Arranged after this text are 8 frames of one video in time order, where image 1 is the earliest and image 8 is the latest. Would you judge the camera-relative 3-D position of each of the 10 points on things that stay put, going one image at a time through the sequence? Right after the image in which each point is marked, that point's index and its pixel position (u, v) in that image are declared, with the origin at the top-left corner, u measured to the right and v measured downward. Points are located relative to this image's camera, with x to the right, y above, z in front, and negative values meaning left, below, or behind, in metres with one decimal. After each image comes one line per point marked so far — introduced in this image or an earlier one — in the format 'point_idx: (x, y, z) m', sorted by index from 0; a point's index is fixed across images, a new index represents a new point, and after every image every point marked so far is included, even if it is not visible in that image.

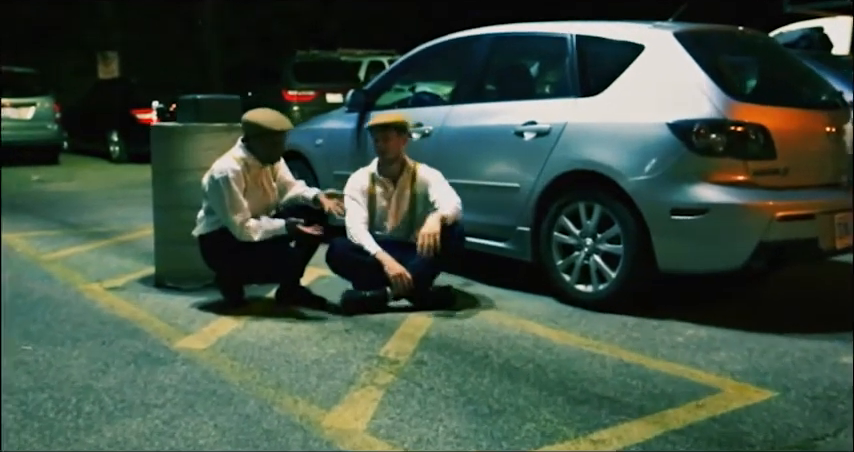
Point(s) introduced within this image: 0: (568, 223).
0: (+1.0, 0.0, +6.0) m
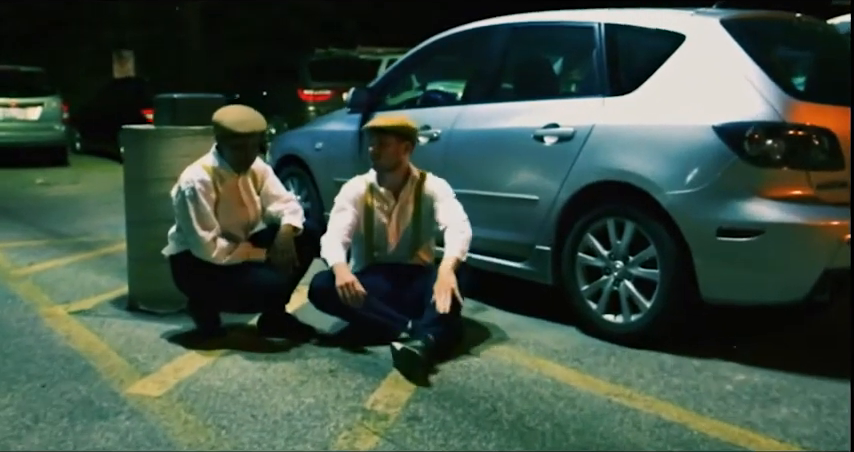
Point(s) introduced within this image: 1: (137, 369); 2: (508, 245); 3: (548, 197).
0: (+1.0, -0.1, +5.2) m
1: (-1.5, -0.8, +4.4) m
2: (+0.6, -0.1, +5.8) m
3: (+0.8, +0.2, +5.5) m
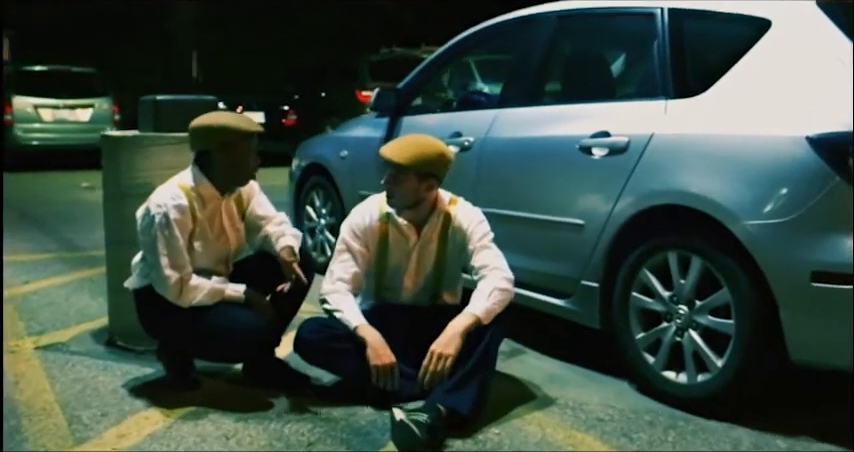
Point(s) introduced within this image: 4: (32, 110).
0: (+1.1, -0.3, +4.2) m
1: (-1.5, -0.9, +3.6) m
2: (+0.7, -0.3, +4.8) m
3: (+0.9, 0.0, +4.5) m
4: (-7.1, +2.1, +15.3) m
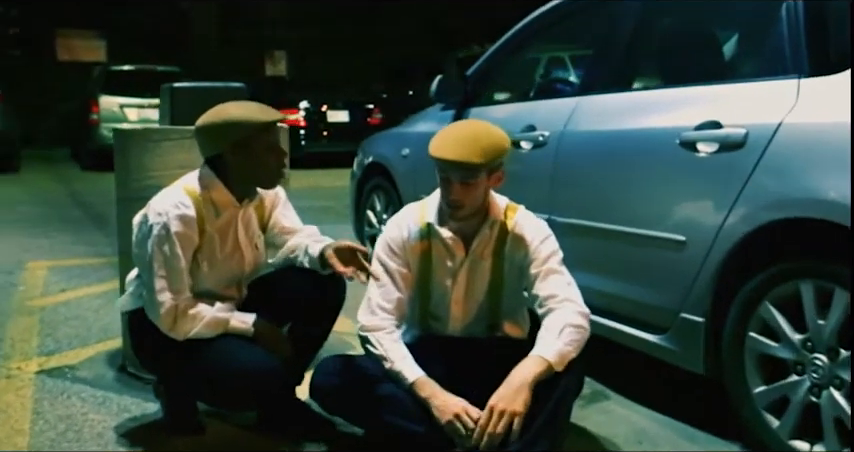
0: (+1.3, -0.3, +3.2) m
1: (-1.4, -0.9, +2.9) m
2: (+1.0, -0.4, +3.8) m
3: (+1.1, 0.0, +3.5) m
4: (-5.5, +2.1, +15.2) m
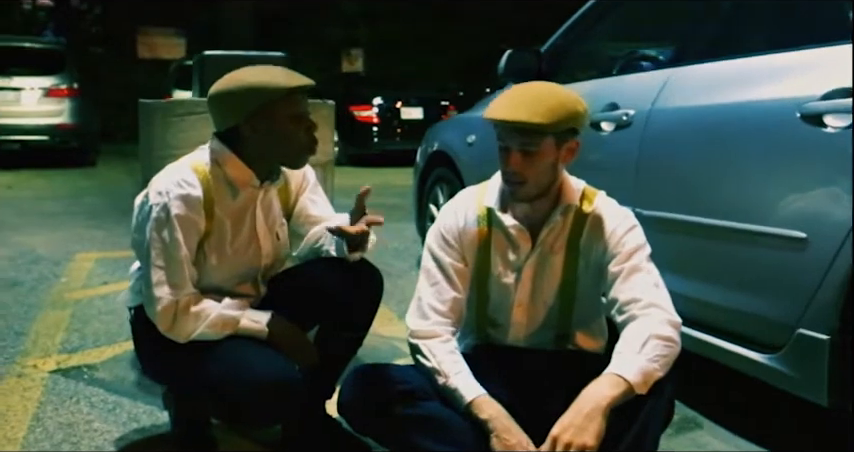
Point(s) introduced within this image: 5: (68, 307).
0: (+1.5, -0.3, +2.4) m
1: (-1.2, -0.9, +2.4) m
2: (+1.2, -0.3, +3.1) m
3: (+1.3, 0.0, +2.8) m
4: (-4.2, +2.2, +15.0) m
5: (-2.2, -0.5, +5.1) m
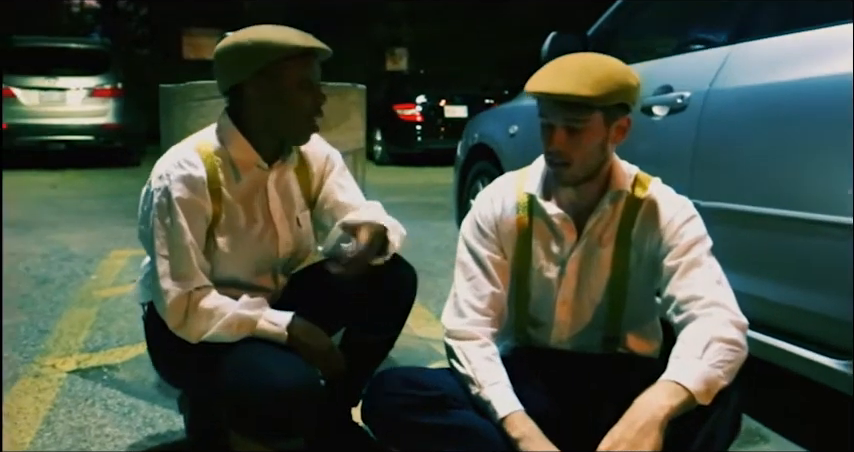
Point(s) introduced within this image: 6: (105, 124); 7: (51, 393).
0: (+1.5, -0.3, +2.1) m
1: (-1.2, -0.8, +2.2) m
2: (+1.3, -0.3, +2.8) m
3: (+1.4, 0.0, +2.4) m
4: (-3.4, +2.2, +15.0) m
5: (-1.9, -0.5, +4.9) m
6: (-4.4, +1.4, +11.5) m
7: (-1.5, -0.7, +3.4) m
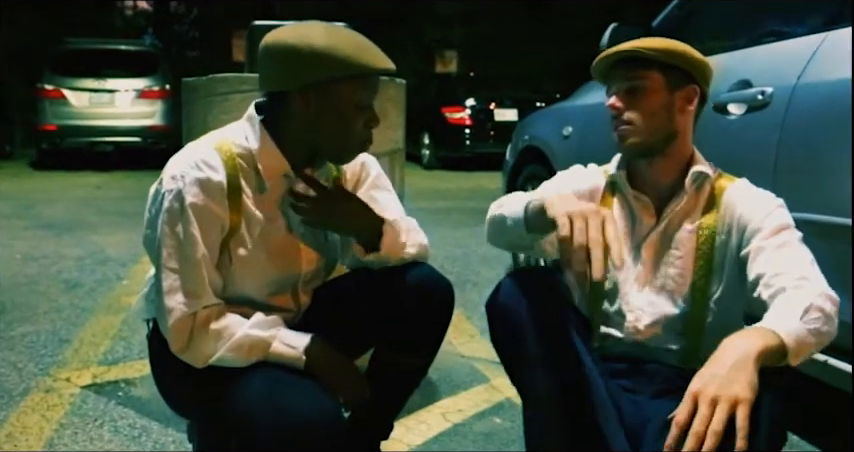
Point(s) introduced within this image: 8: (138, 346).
0: (+1.6, -0.3, +1.7) m
1: (-1.1, -0.8, +2.0) m
2: (+1.4, -0.4, +2.4) m
3: (+1.5, 0.0, +2.0) m
4: (-2.6, +2.1, +14.8) m
5: (-1.7, -0.5, +4.7) m
6: (-3.7, +1.4, +11.4) m
7: (-1.4, -0.7, +3.1) m
8: (-1.4, -0.6, +4.0) m
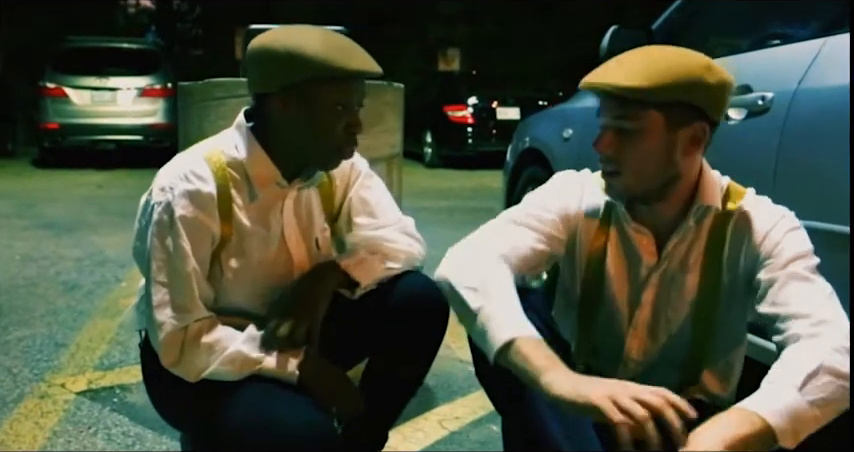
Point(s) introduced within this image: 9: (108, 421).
0: (+1.6, -0.4, +1.6) m
1: (-1.1, -0.9, +1.9) m
2: (+1.4, -0.4, +2.3) m
3: (+1.5, -0.1, +2.0) m
4: (-2.5, +2.2, +14.8) m
5: (-1.7, -0.5, +4.7) m
6: (-3.7, +1.4, +11.3) m
7: (-1.4, -0.7, +3.1) m
8: (-1.4, -0.6, +4.0) m
9: (-1.2, -0.7, +3.1) m
